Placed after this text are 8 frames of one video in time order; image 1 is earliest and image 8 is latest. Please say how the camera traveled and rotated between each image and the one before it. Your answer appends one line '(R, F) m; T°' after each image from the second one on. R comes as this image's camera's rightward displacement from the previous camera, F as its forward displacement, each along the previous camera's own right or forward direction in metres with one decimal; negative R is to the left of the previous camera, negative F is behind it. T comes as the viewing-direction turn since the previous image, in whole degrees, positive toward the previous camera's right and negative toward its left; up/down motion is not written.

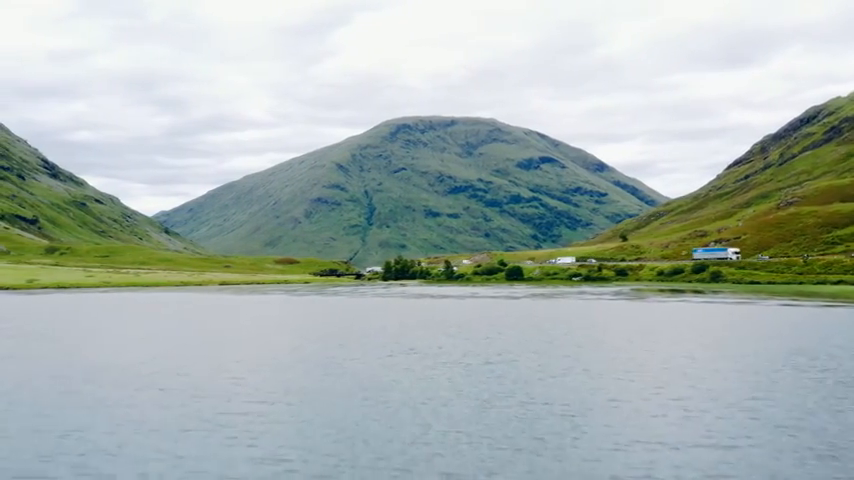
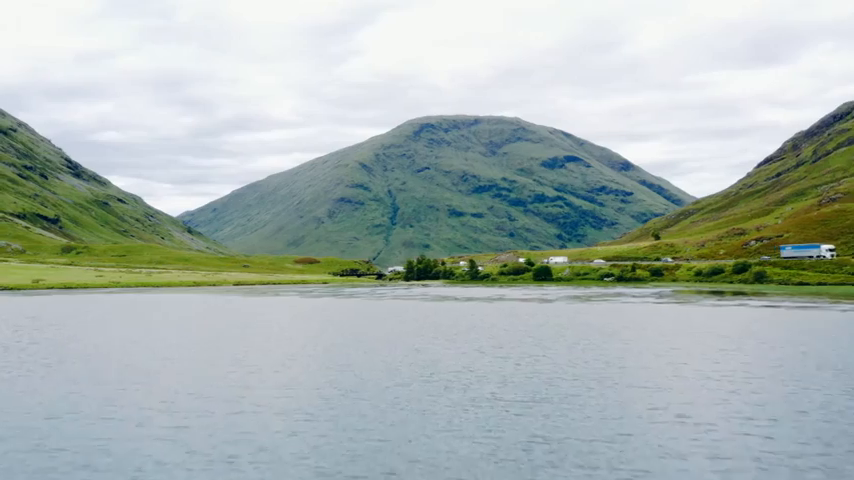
(0.0, +10.1) m; -1°
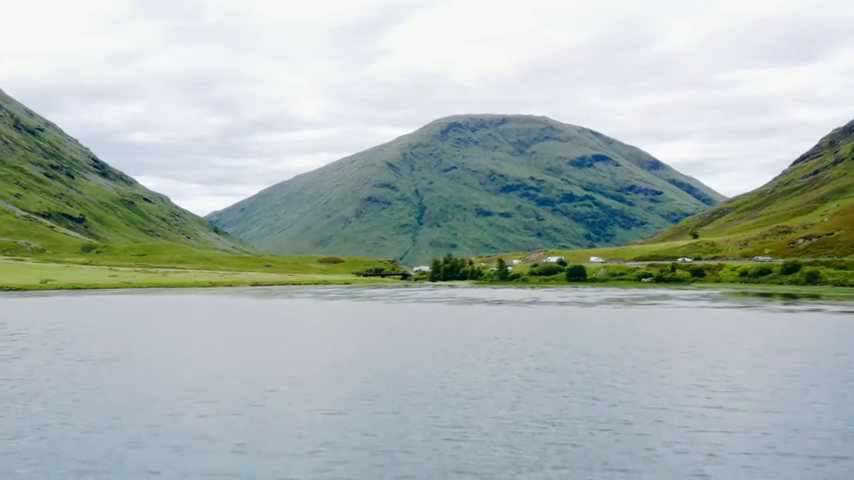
(+0.1, +10.2) m; -2°
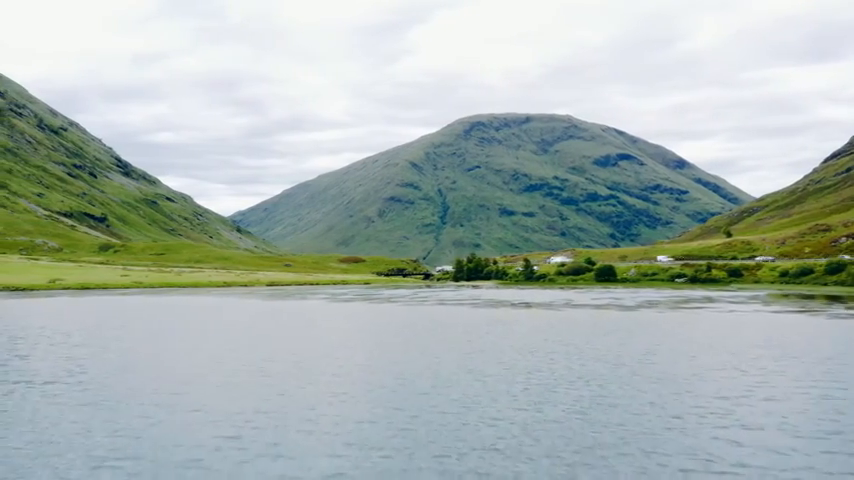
(+0.1, +7.8) m; -1°
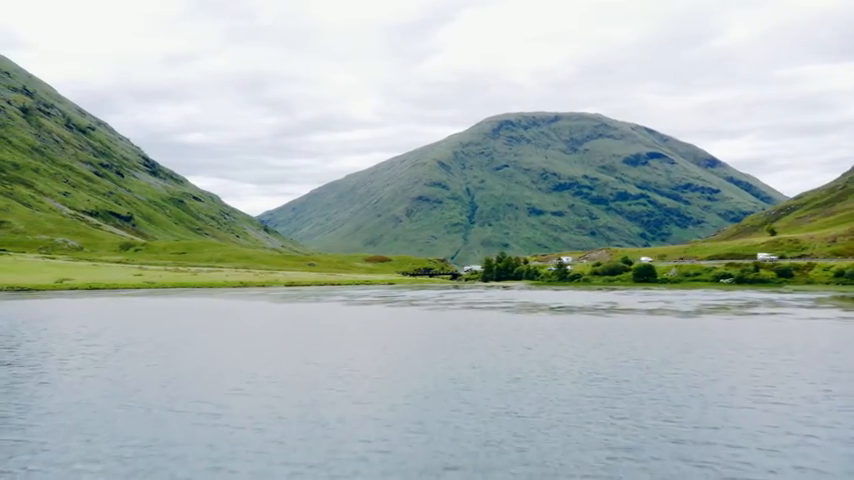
(+0.1, +10.2) m; -2°
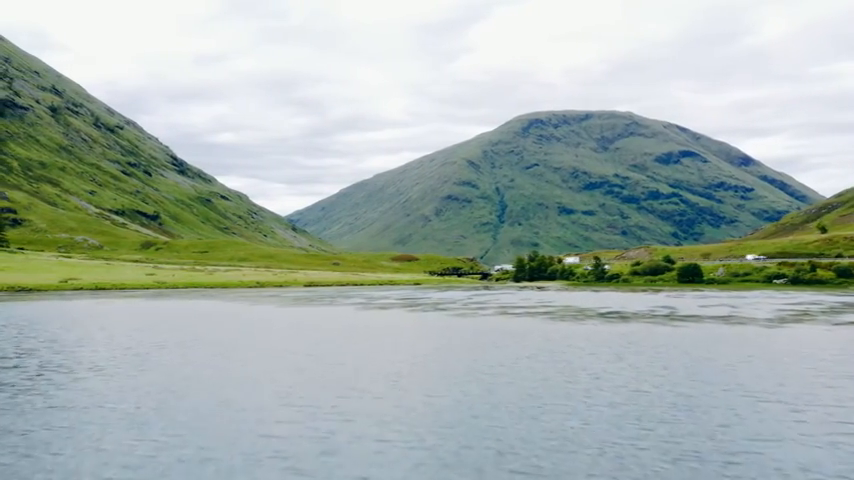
(+0.1, +11.1) m; -2°
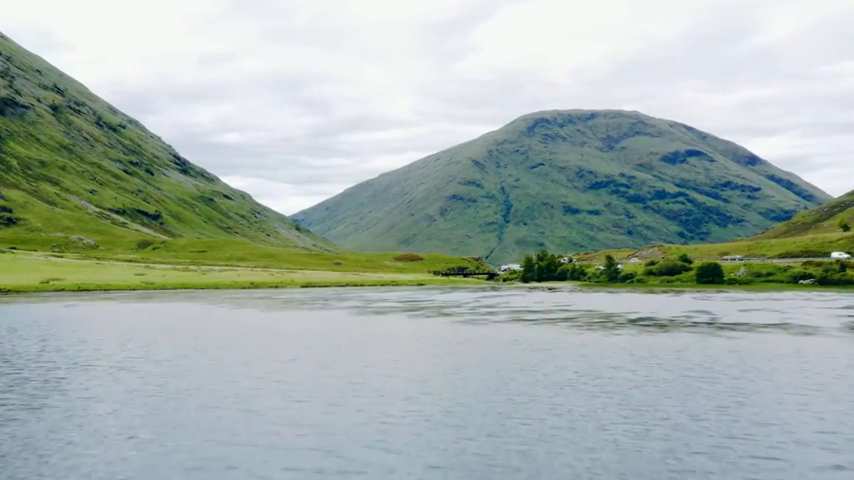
(+0.1, +9.0) m; 0°
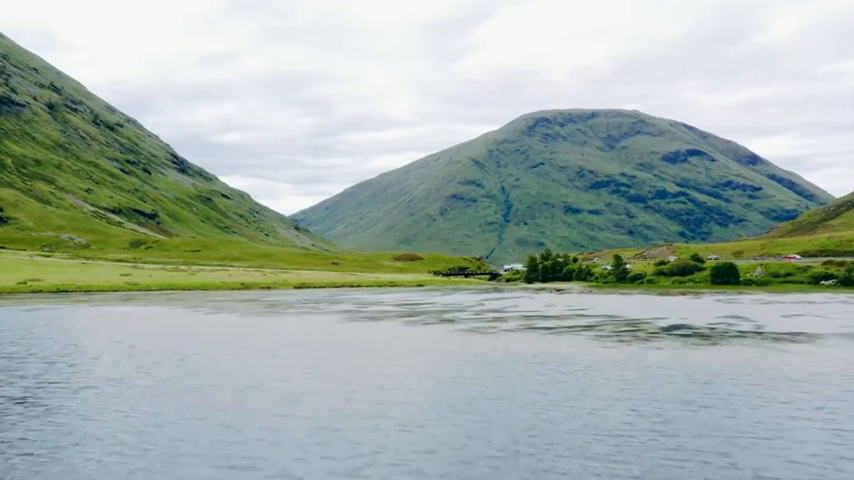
(0.0, +7.9) m; 0°
